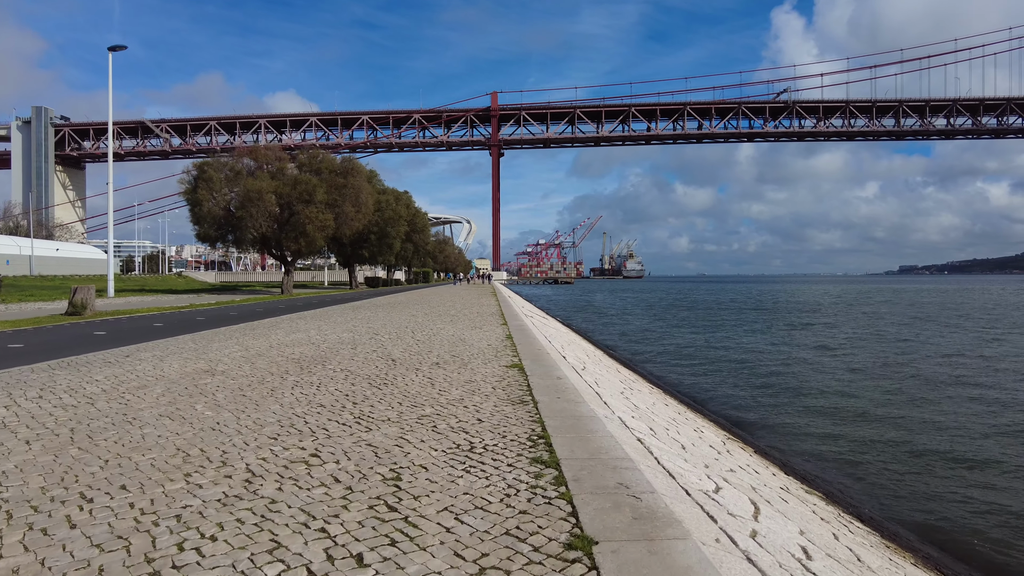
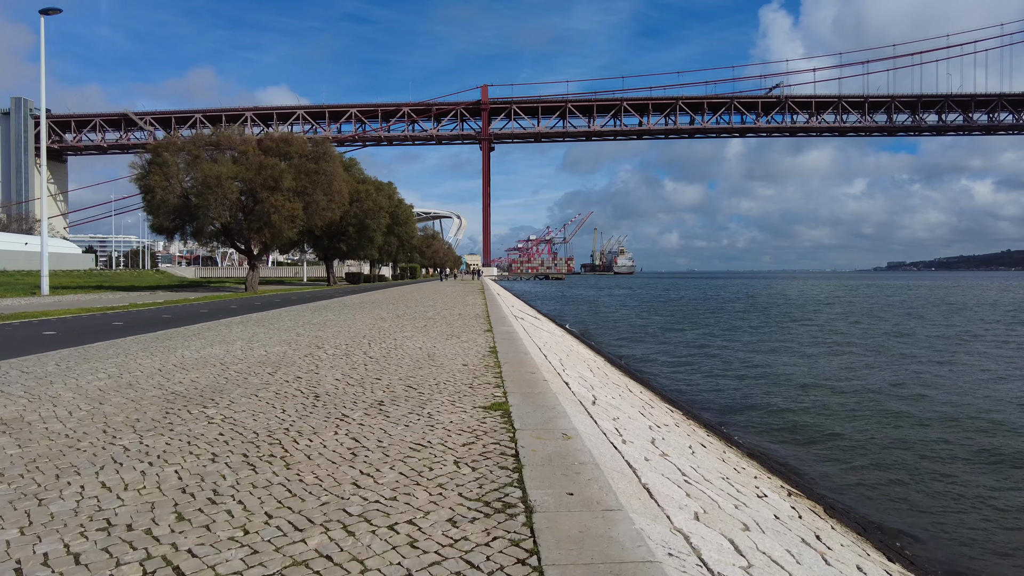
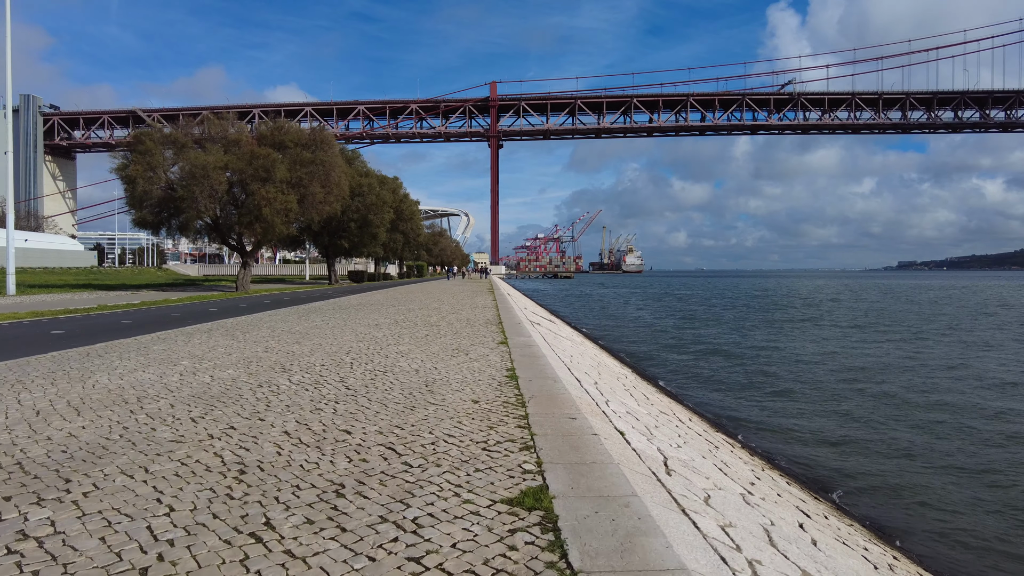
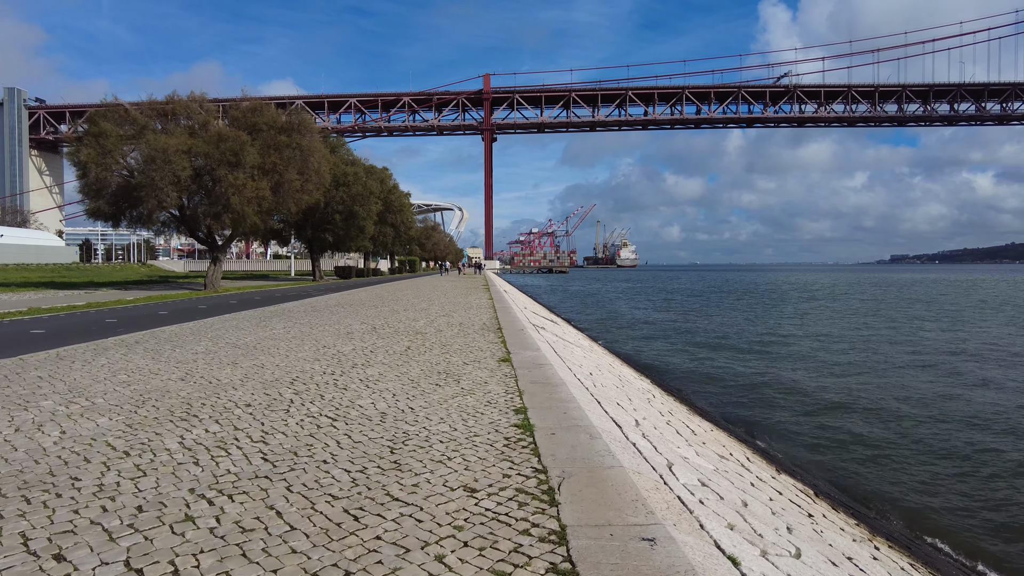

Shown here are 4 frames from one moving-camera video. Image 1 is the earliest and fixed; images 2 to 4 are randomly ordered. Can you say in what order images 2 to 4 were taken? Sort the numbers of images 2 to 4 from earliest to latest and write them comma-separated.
2, 3, 4
